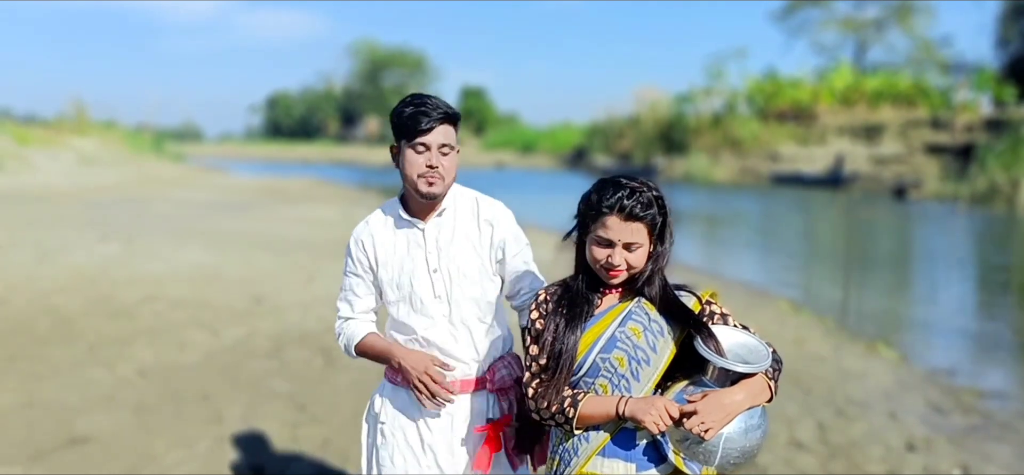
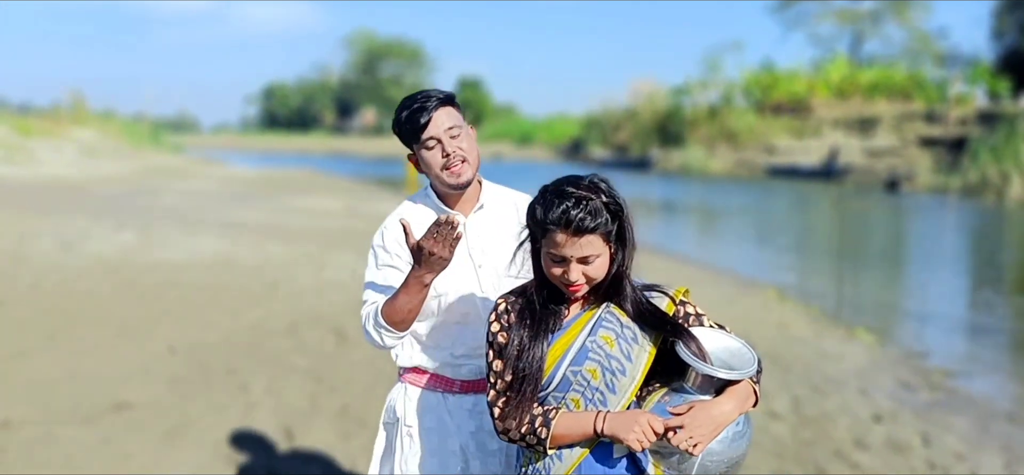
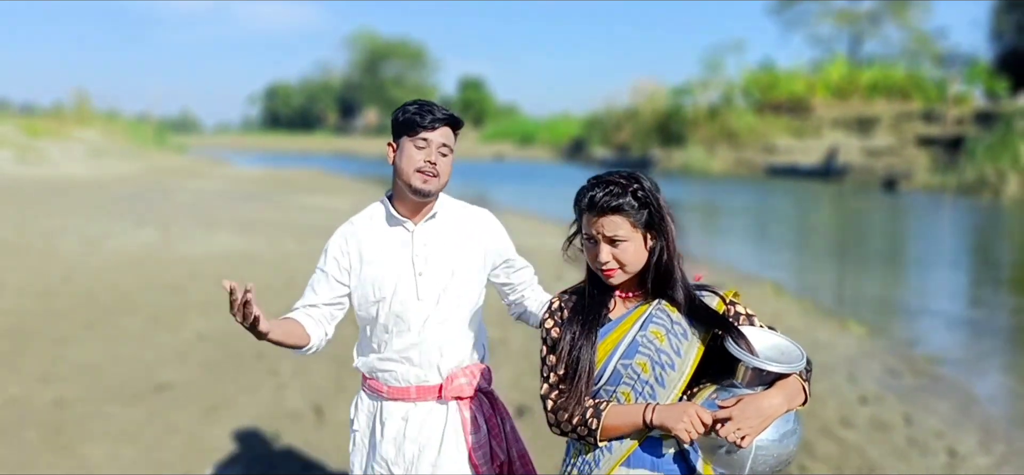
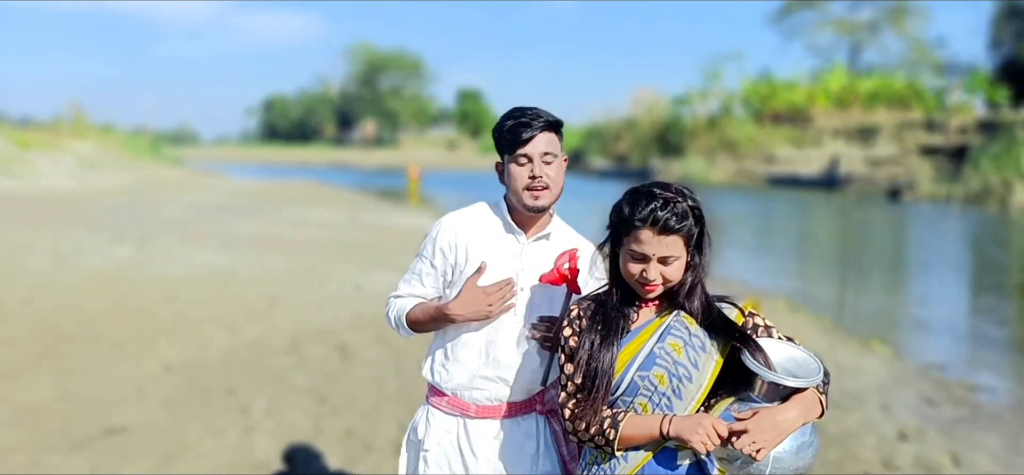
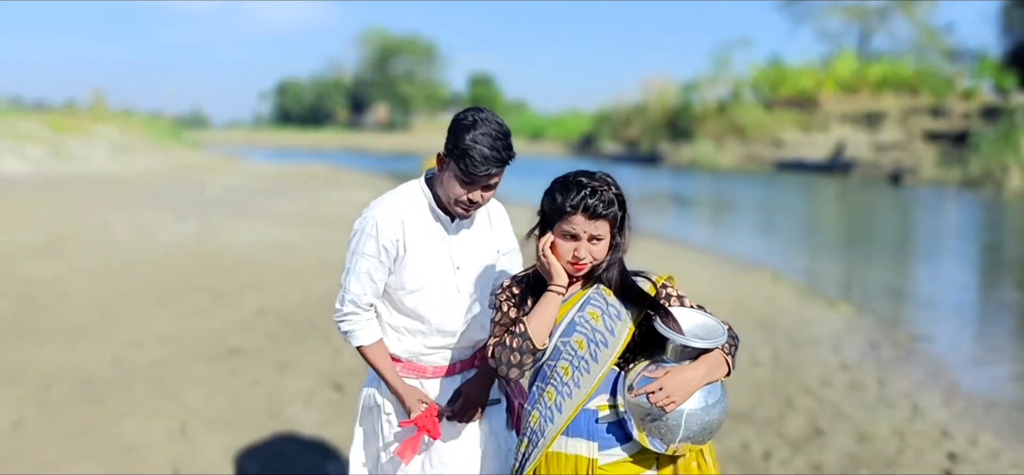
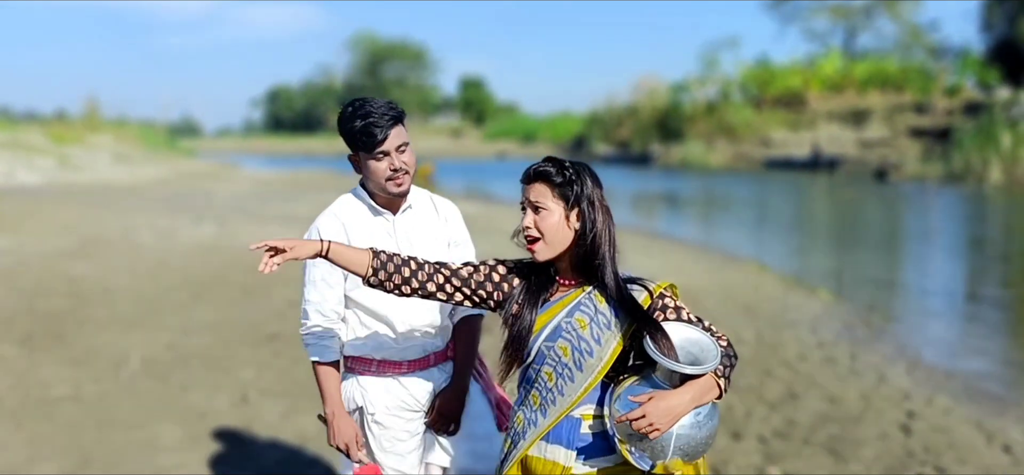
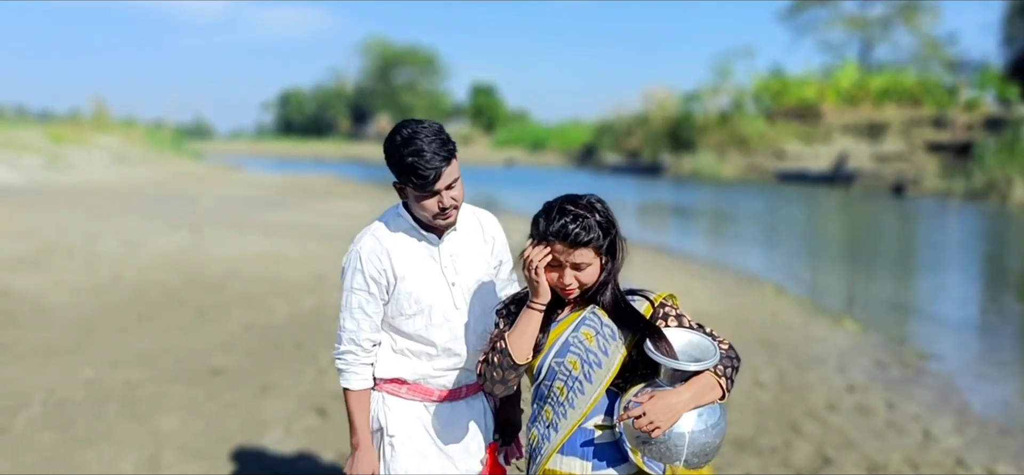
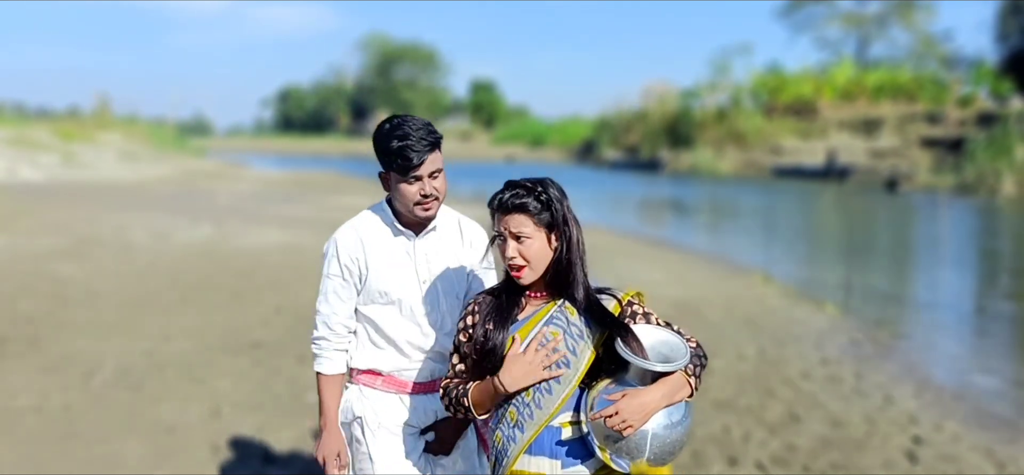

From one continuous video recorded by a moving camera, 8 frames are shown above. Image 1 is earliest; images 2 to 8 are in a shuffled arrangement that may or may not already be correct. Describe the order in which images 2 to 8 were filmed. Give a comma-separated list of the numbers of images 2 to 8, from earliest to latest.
4, 2, 3, 7, 5, 8, 6
